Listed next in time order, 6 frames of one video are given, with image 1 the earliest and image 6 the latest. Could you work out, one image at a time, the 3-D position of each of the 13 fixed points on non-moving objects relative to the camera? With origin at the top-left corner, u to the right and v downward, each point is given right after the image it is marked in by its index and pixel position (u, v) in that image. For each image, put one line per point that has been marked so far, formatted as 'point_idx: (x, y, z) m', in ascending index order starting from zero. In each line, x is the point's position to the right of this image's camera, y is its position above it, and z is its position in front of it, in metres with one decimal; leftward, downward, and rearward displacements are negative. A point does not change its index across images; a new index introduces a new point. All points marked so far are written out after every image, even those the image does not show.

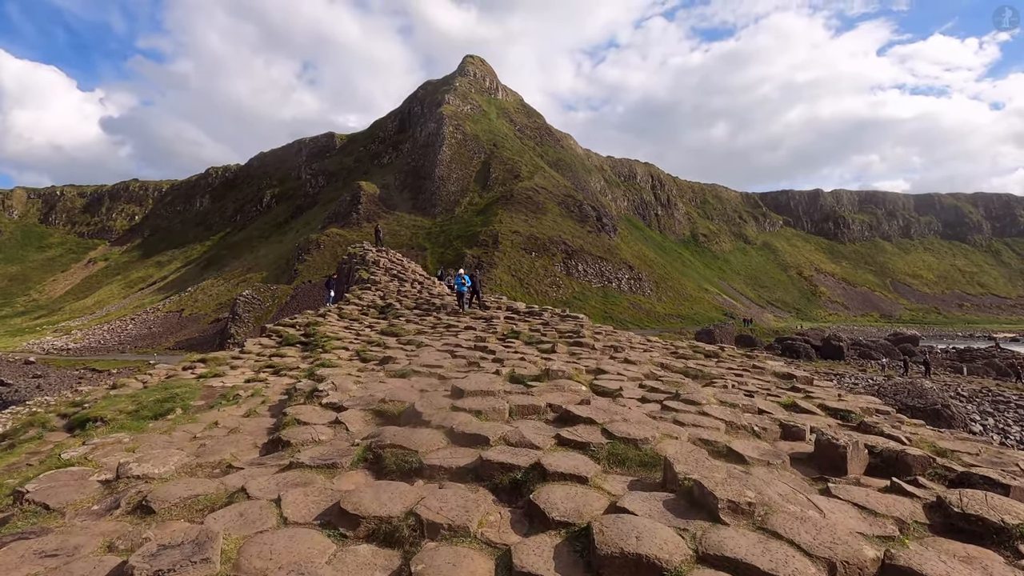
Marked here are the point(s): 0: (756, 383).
0: (+3.4, -1.3, +7.4) m
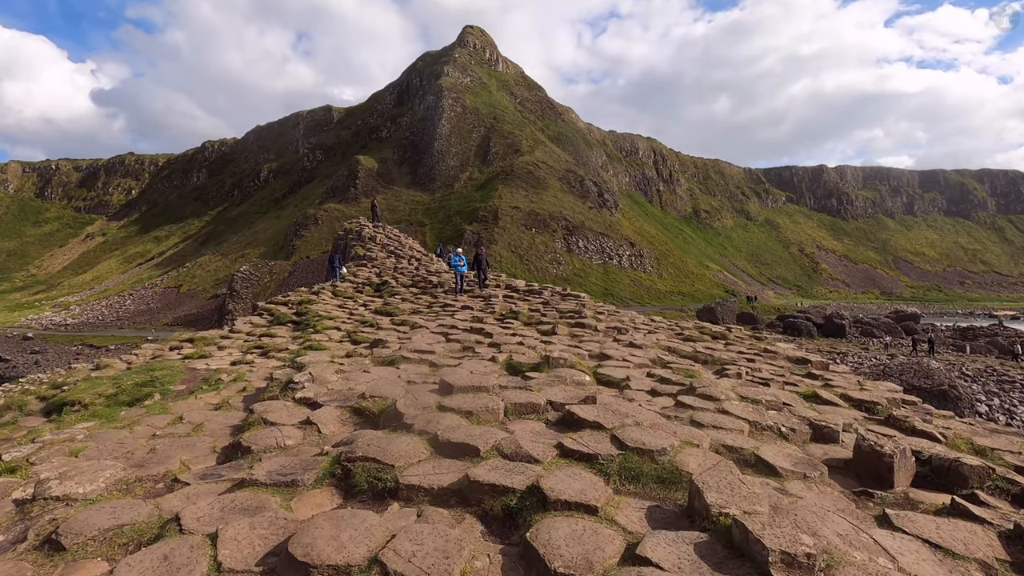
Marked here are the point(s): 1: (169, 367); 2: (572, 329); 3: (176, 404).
0: (+3.3, -1.1, +6.9) m
1: (-6.0, -1.4, +9.3) m
2: (+1.1, -0.7, +9.5) m
3: (-3.7, -1.3, +6.0) m
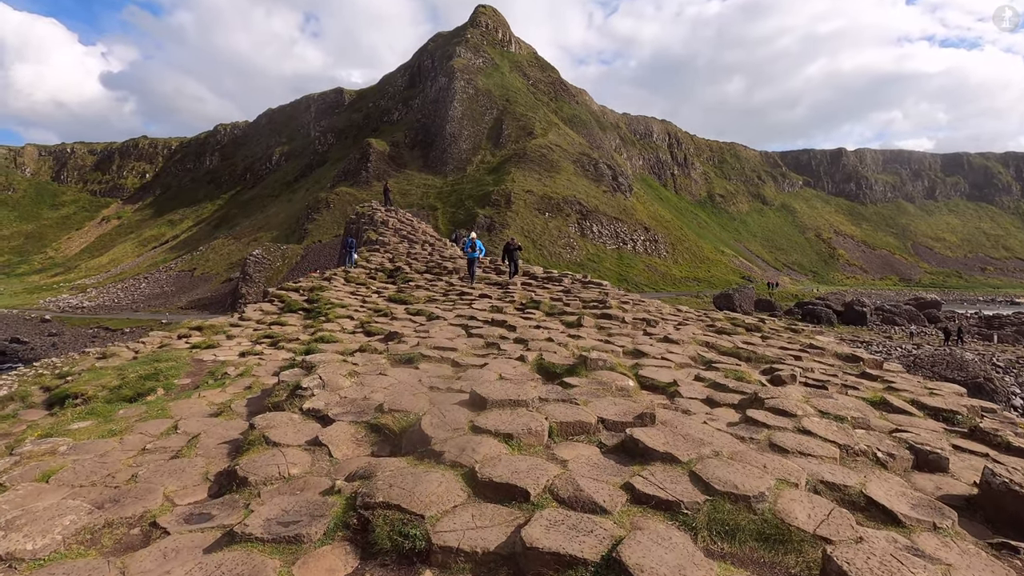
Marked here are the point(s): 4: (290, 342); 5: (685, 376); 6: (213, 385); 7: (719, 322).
0: (+3.7, -1.0, +6.3) m
1: (-5.6, -1.2, +8.8) m
2: (+1.4, -0.6, +8.9) m
3: (-3.4, -1.2, +5.5) m
4: (-3.7, -0.9, +9.0) m
5: (+1.6, -0.8, +5.0) m
6: (-3.7, -1.2, +6.6) m
7: (+3.9, -0.7, +10.1) m
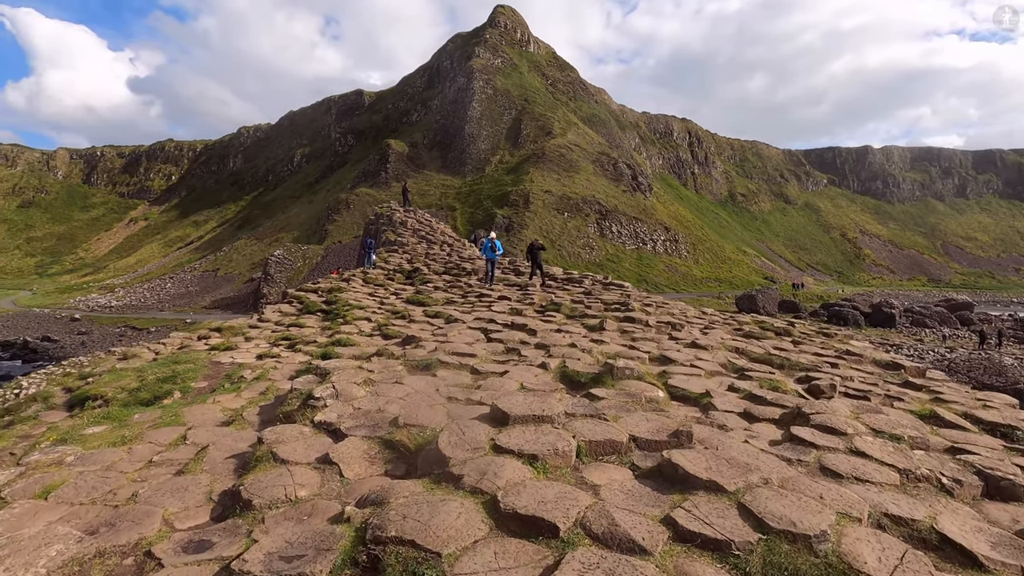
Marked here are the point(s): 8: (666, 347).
0: (+3.9, -1.0, +6.0) m
1: (-5.3, -1.2, +8.8) m
2: (+1.8, -0.6, +8.6) m
3: (-3.2, -1.2, +5.4) m
4: (-3.4, -0.9, +8.9) m
5: (+1.8, -0.9, +4.7) m
6: (-3.4, -1.2, +6.5) m
7: (+4.3, -0.7, +9.8) m
8: (+2.0, -0.7, +6.8) m
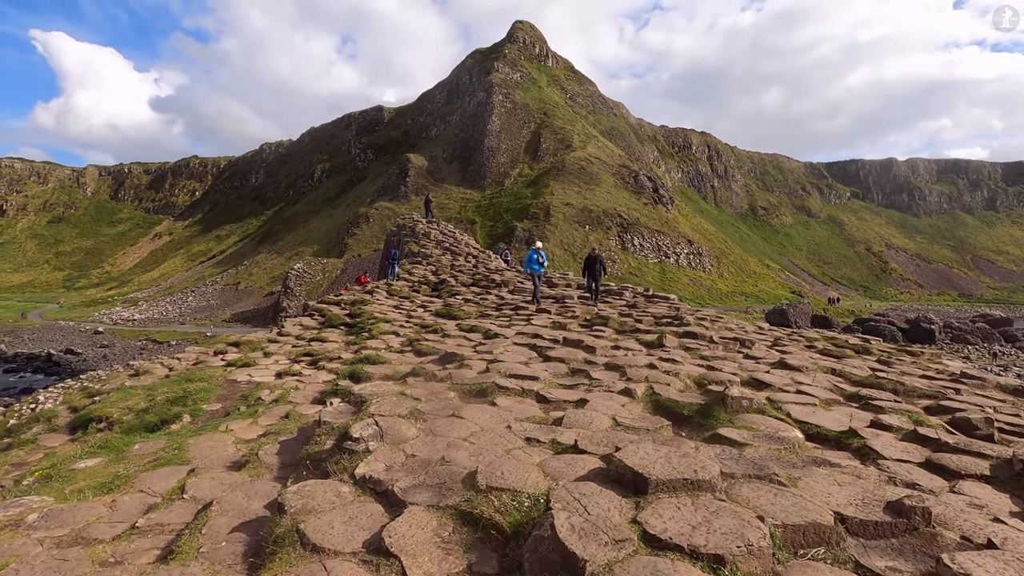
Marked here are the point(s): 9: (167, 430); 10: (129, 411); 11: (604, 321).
0: (+4.5, -1.1, +4.9) m
1: (-4.6, -1.3, +8.0) m
2: (+2.4, -0.8, +7.6) m
3: (-2.6, -1.3, +4.5) m
4: (-2.7, -1.1, +8.0) m
5: (+2.4, -0.9, +3.7) m
6: (-2.8, -1.3, +5.6) m
7: (+5.0, -0.9, +8.7) m
8: (+2.6, -0.9, +5.8) m
9: (-3.7, -1.5, +5.7) m
10: (-5.1, -1.6, +7.1) m
11: (+1.6, -0.6, +9.0) m
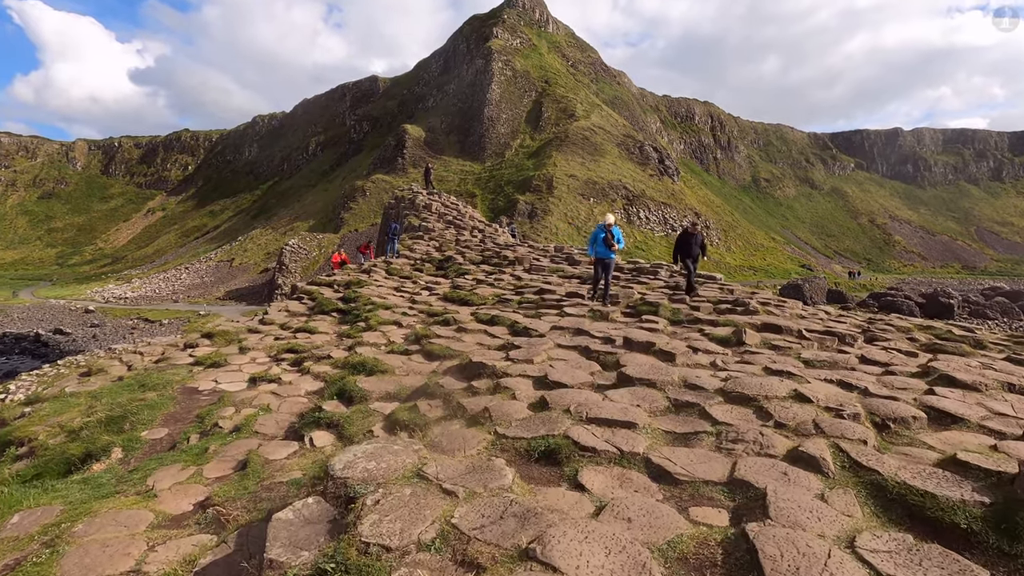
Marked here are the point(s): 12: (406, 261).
0: (+4.9, -1.0, +3.3) m
1: (-4.2, -1.2, +6.3) m
2: (+2.9, -0.5, +6.0) m
3: (-2.2, -1.3, +2.9) m
4: (-2.3, -0.9, +6.4) m
5: (+2.8, -0.9, +2.0) m
6: (-2.4, -1.2, +4.0) m
7: (+5.4, -0.6, +7.1) m
8: (+3.0, -0.7, +4.1) m
9: (-3.3, -1.4, +4.1) m
10: (-4.7, -1.5, +5.4) m
11: (+2.0, -0.3, +7.3) m
12: (-2.6, +0.7, +13.1) m
